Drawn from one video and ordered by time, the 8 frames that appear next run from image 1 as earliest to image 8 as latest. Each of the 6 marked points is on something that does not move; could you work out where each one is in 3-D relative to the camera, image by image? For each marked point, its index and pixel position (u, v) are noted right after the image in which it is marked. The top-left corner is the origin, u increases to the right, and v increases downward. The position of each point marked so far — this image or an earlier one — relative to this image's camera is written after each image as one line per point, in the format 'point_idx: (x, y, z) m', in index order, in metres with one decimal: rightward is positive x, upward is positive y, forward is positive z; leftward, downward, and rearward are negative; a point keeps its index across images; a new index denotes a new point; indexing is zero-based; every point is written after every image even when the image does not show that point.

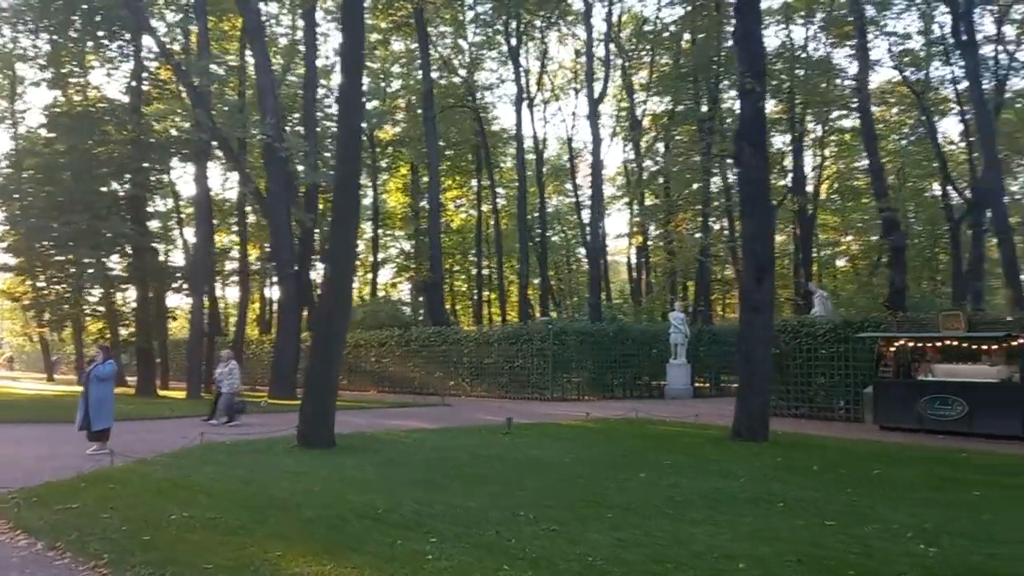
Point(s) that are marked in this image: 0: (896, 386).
0: (+7.0, -1.8, +16.6) m
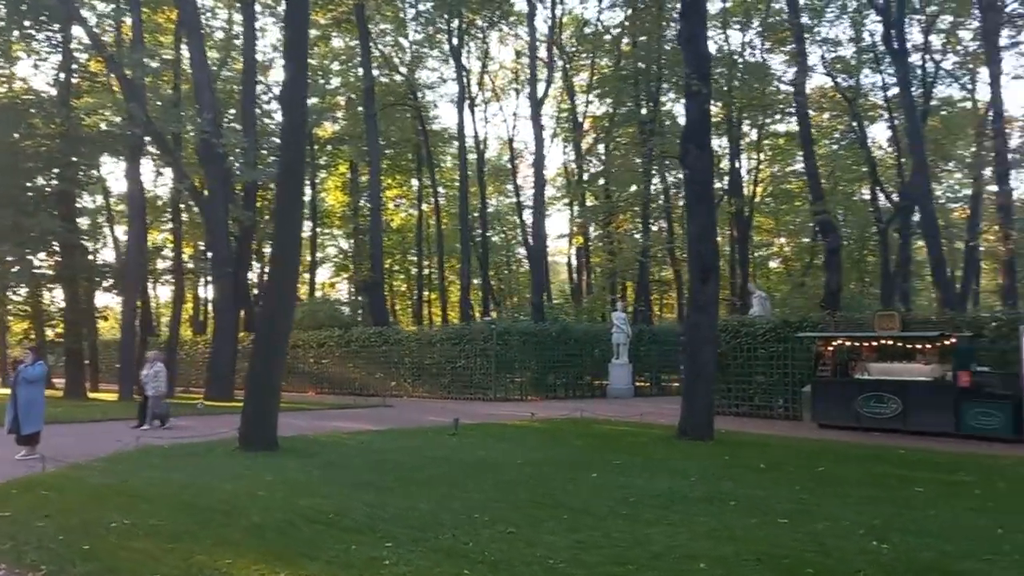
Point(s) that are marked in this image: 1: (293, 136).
0: (+6.0, -1.8, +16.9) m
1: (-3.2, +2.2, +12.9) m
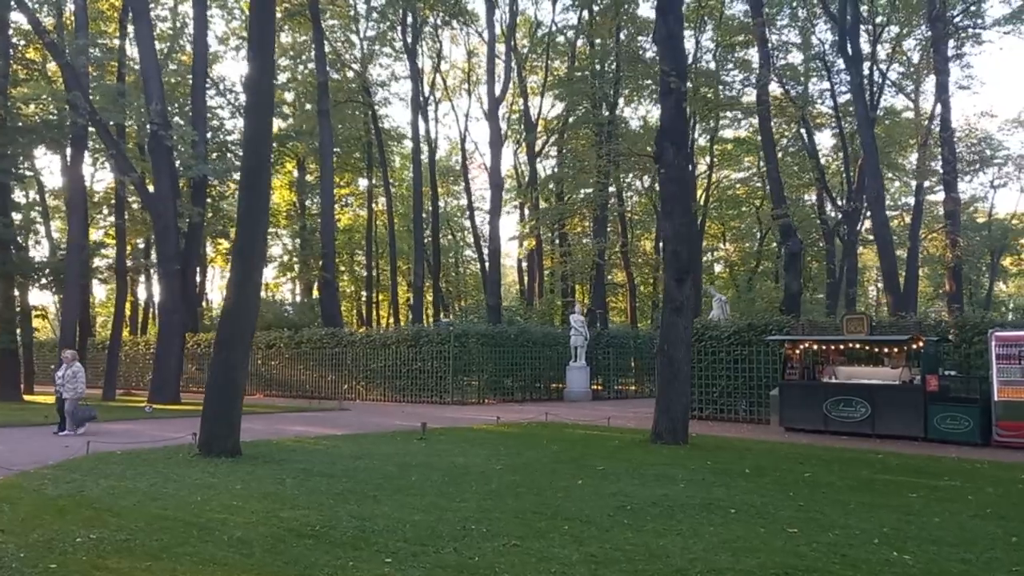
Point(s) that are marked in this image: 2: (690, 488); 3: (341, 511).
0: (+5.4, -1.9, +16.9) m
1: (-3.5, +2.3, +12.3) m
2: (+1.9, -2.1, +9.4) m
3: (-1.5, -1.9, +7.7) m
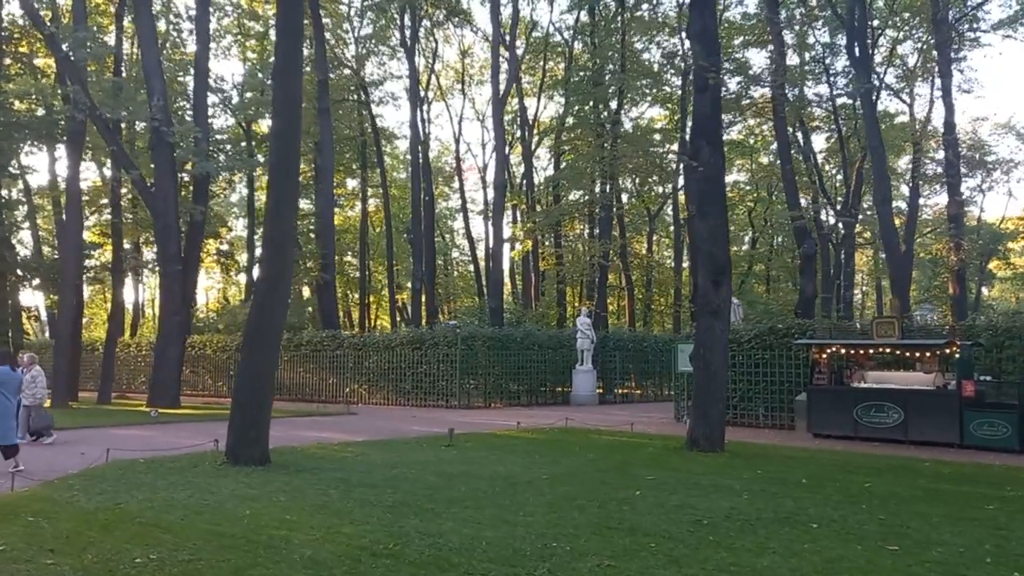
0: (+5.8, -1.9, +16.5) m
1: (-2.9, +2.2, +11.8) m
2: (+2.4, -2.1, +9.0) m
3: (-0.8, -1.9, +7.2) m
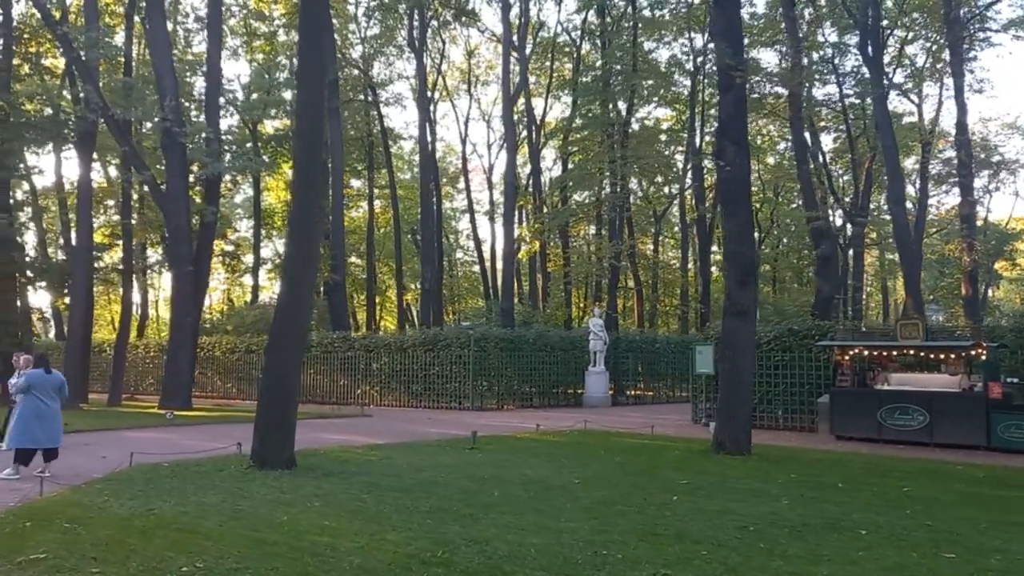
0: (+6.2, -1.9, +16.4) m
1: (-2.6, +2.2, +11.7) m
2: (+2.8, -2.1, +8.8) m
3: (-0.5, -1.9, +7.0) m
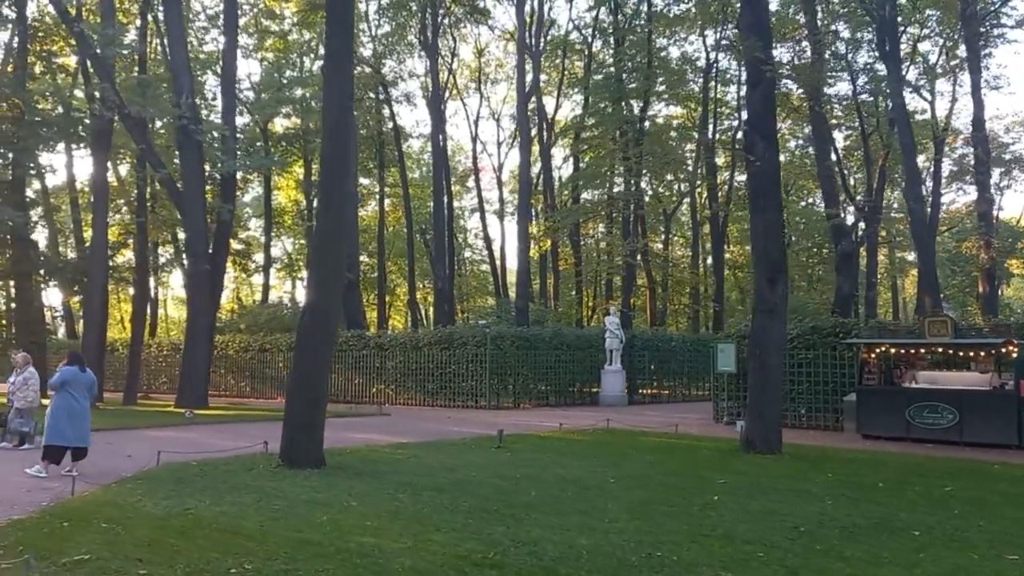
0: (+6.6, -1.9, +16.2) m
1: (-2.2, +2.3, +11.5) m
2: (+3.2, -2.1, +8.7) m
3: (-0.1, -1.9, +6.9) m
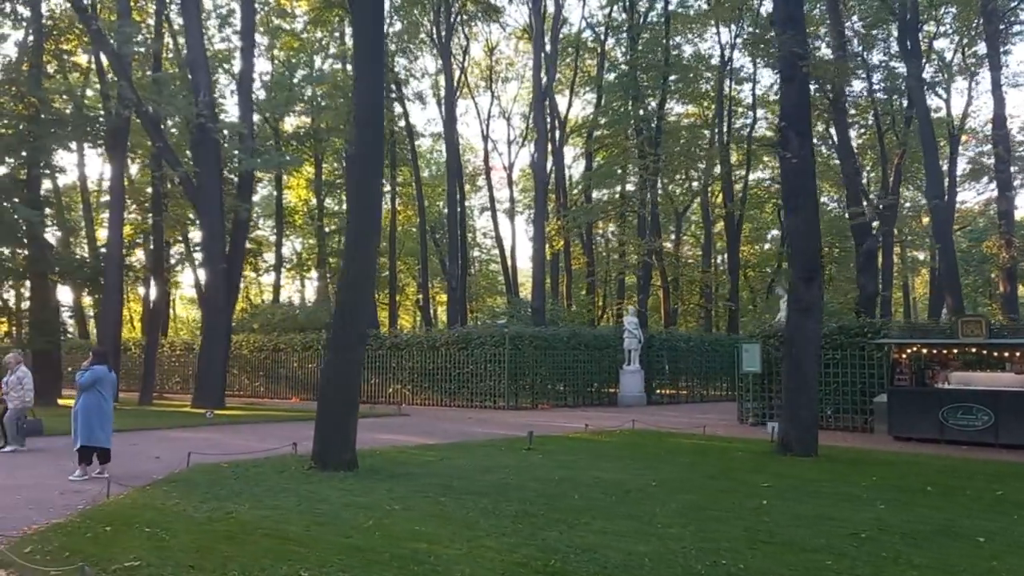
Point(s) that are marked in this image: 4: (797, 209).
0: (+7.1, -1.9, +16.0) m
1: (-1.8, +2.3, +11.3) m
2: (+3.6, -2.1, +8.4) m
3: (+0.3, -1.9, +6.7) m
4: (+4.2, +1.2, +13.1) m
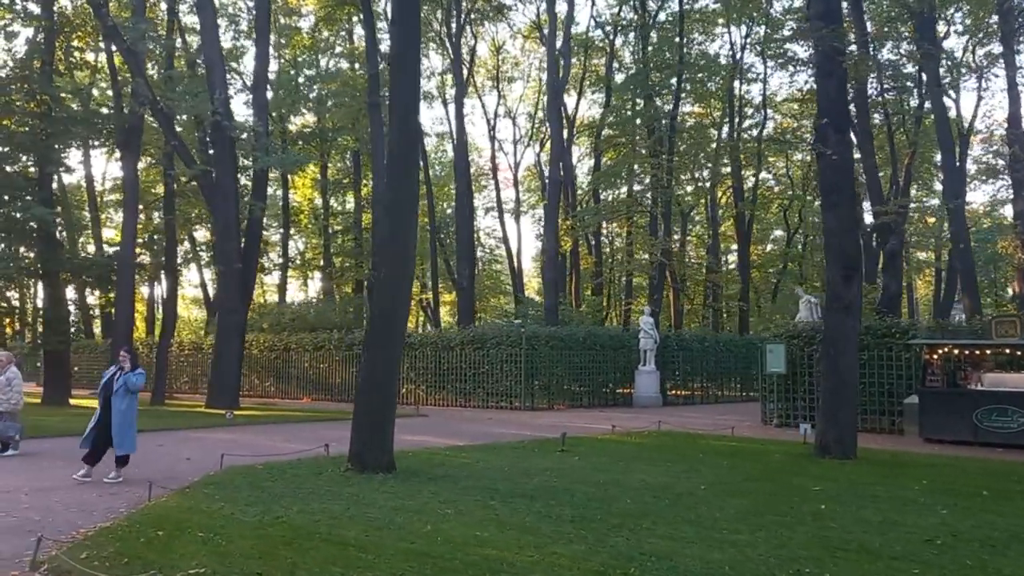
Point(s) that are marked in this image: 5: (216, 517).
0: (+7.5, -1.9, +15.8) m
1: (-1.3, +2.3, +11.1) m
2: (+4.1, -2.1, +8.2) m
3: (+0.8, -1.9, +6.5) m
4: (+4.7, +1.2, +12.9) m
5: (-2.5, -1.9, +7.3) m
